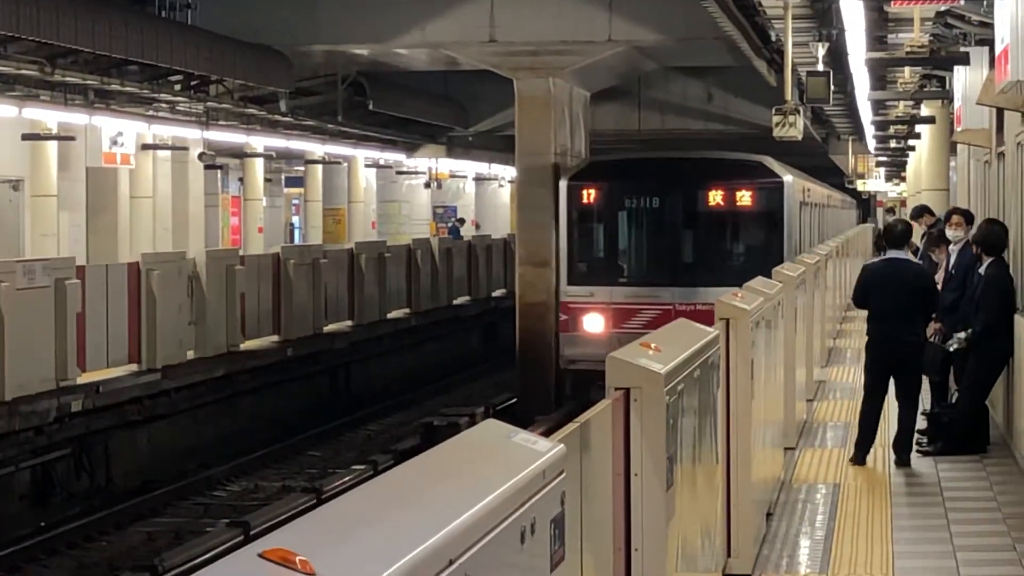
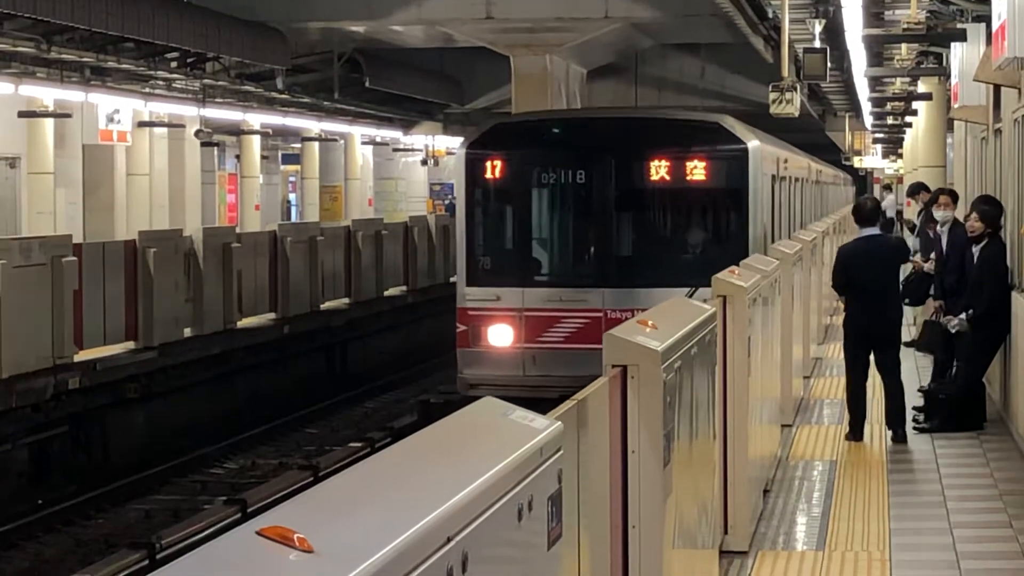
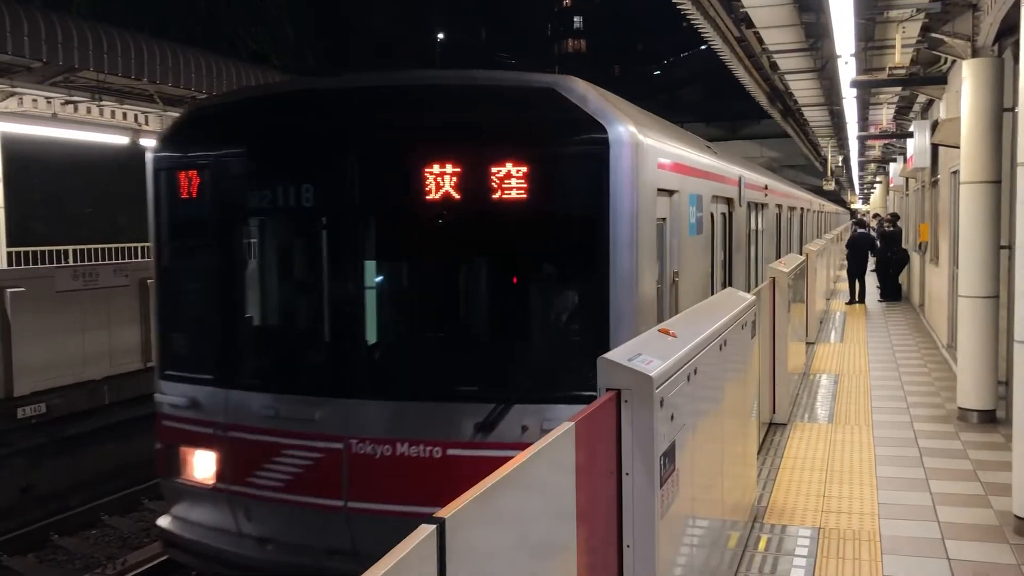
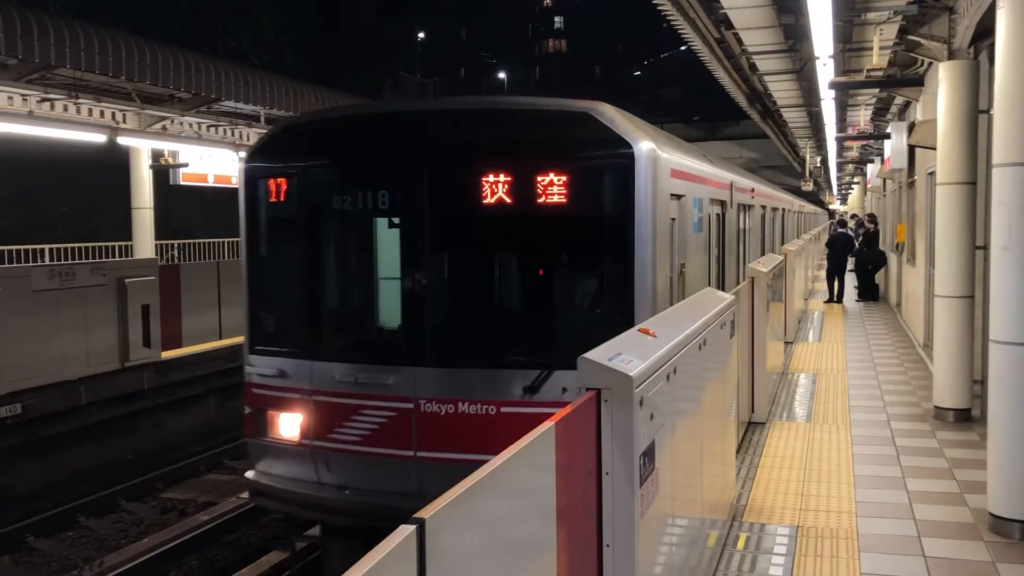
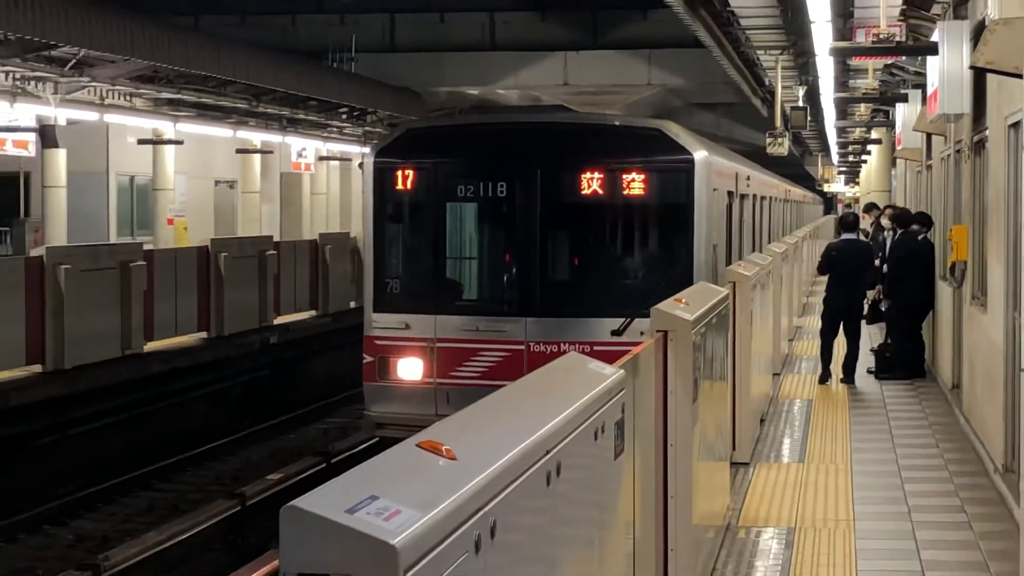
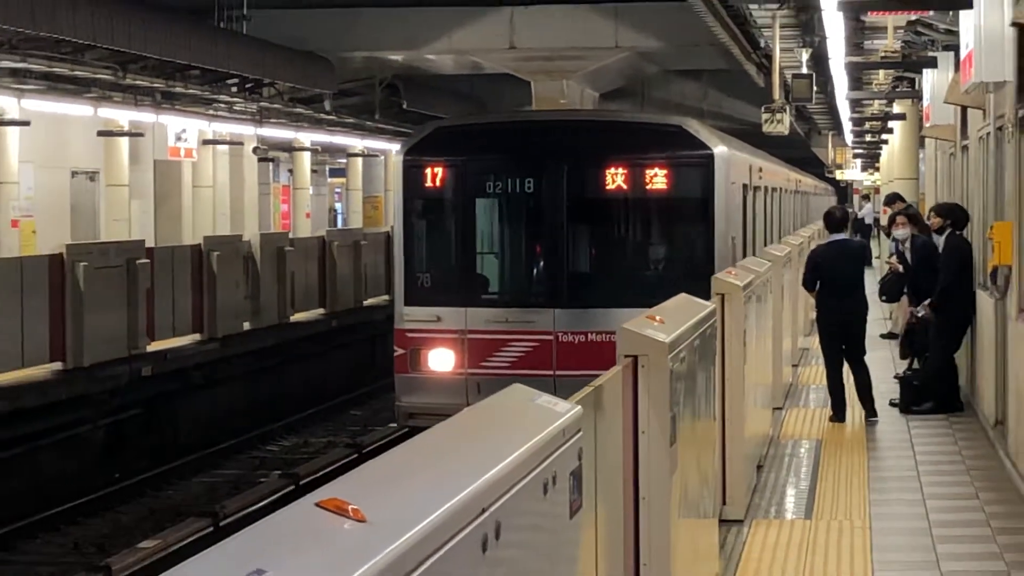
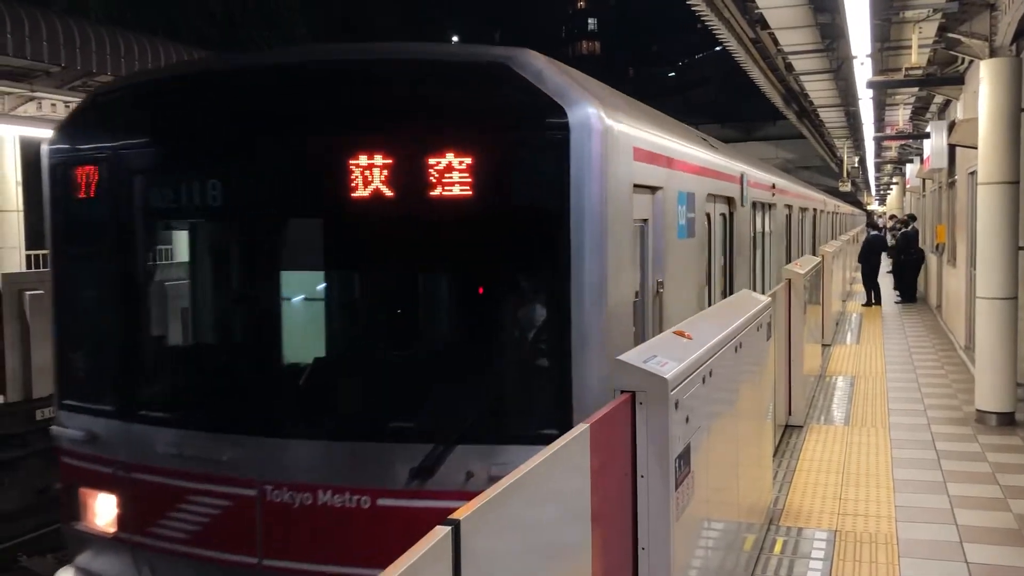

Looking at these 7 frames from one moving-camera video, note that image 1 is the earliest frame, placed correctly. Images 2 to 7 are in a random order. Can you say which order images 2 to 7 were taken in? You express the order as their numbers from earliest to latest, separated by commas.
2, 6, 5, 4, 3, 7
